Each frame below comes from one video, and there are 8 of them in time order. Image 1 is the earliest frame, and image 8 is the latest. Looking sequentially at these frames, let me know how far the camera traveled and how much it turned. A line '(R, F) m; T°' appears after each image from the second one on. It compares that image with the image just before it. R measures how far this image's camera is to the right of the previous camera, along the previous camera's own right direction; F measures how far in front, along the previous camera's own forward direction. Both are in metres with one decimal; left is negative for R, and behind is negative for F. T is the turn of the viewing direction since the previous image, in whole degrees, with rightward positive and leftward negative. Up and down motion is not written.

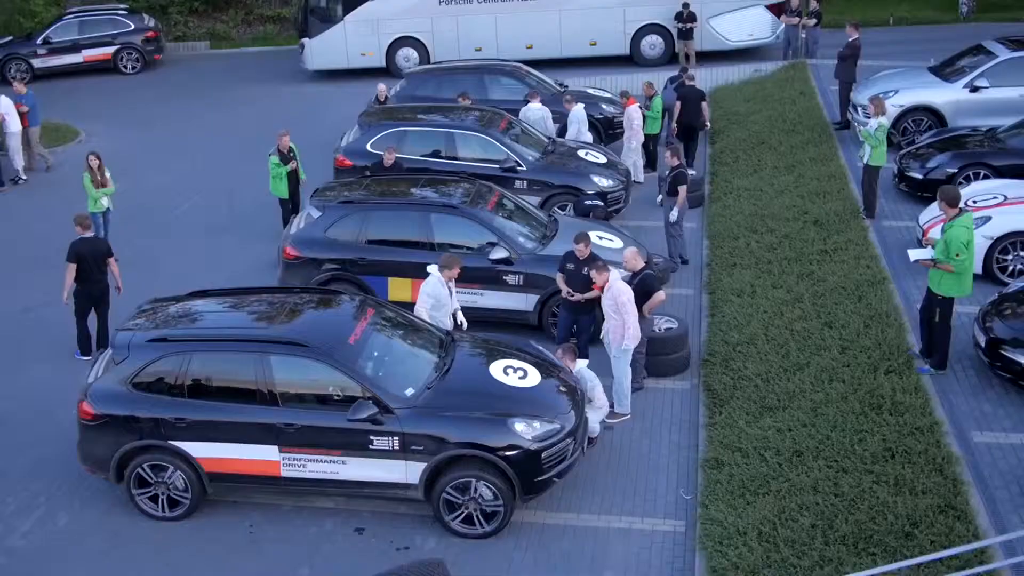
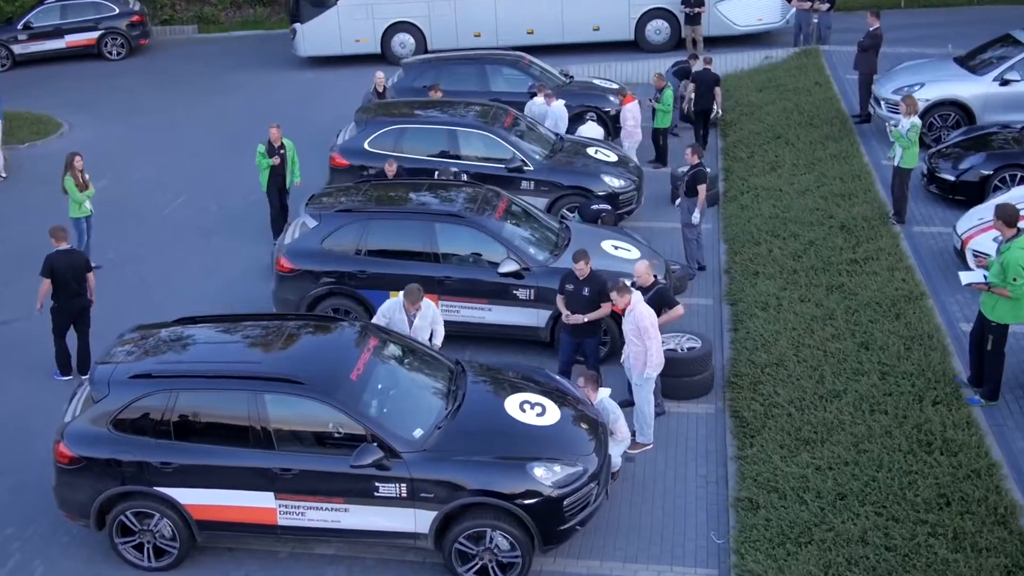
(-0.2, +0.8) m; 0°
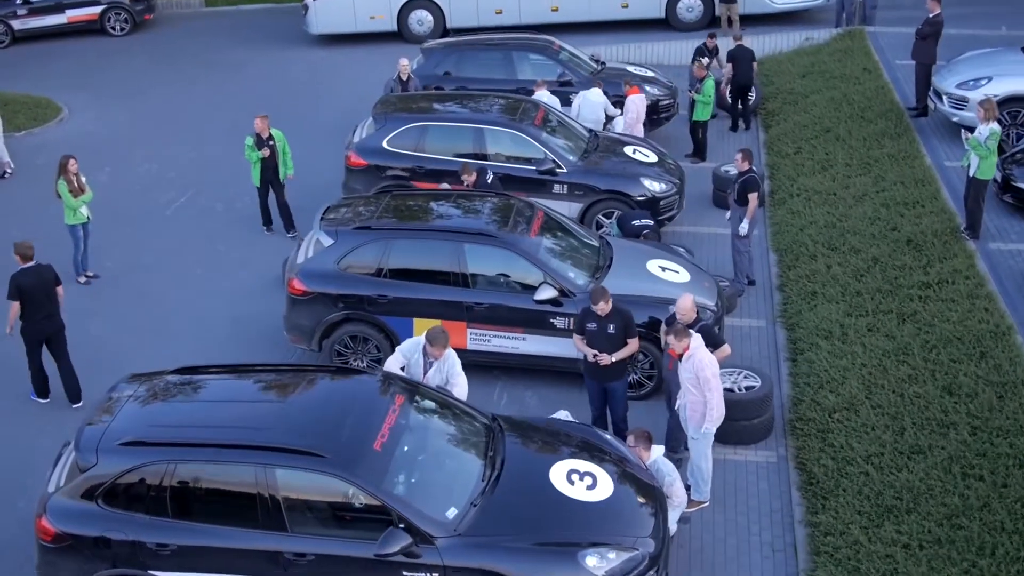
(-0.2, +1.1) m; 0°
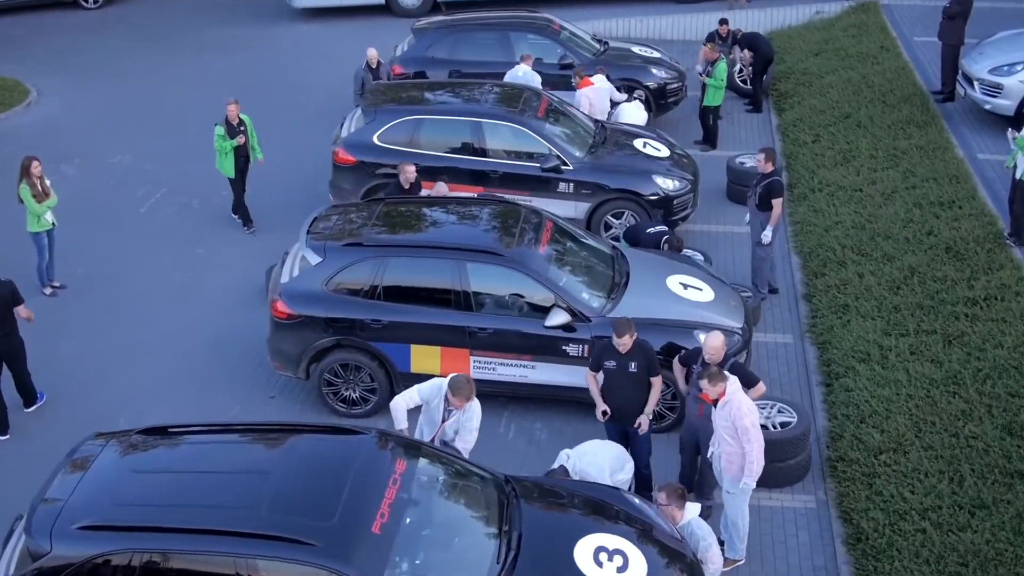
(-0.2, +1.0) m; +1°
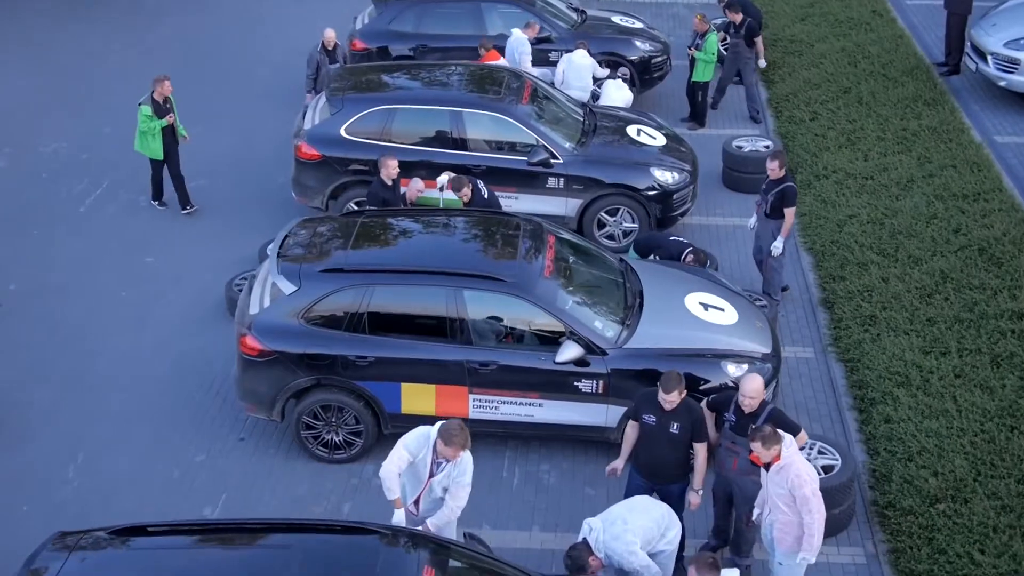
(-0.4, +1.1) m; +3°
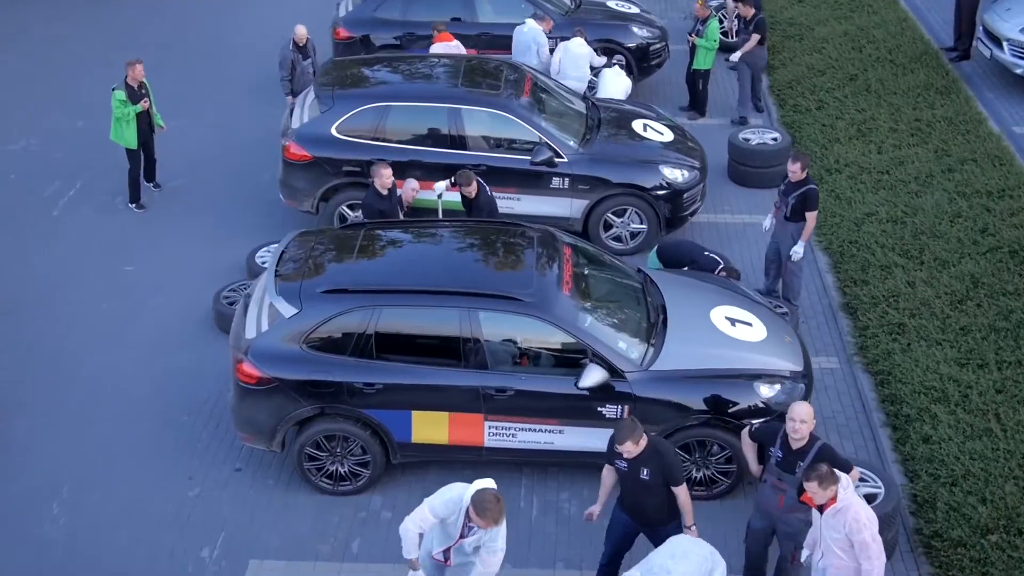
(-0.3, +0.6) m; +1°
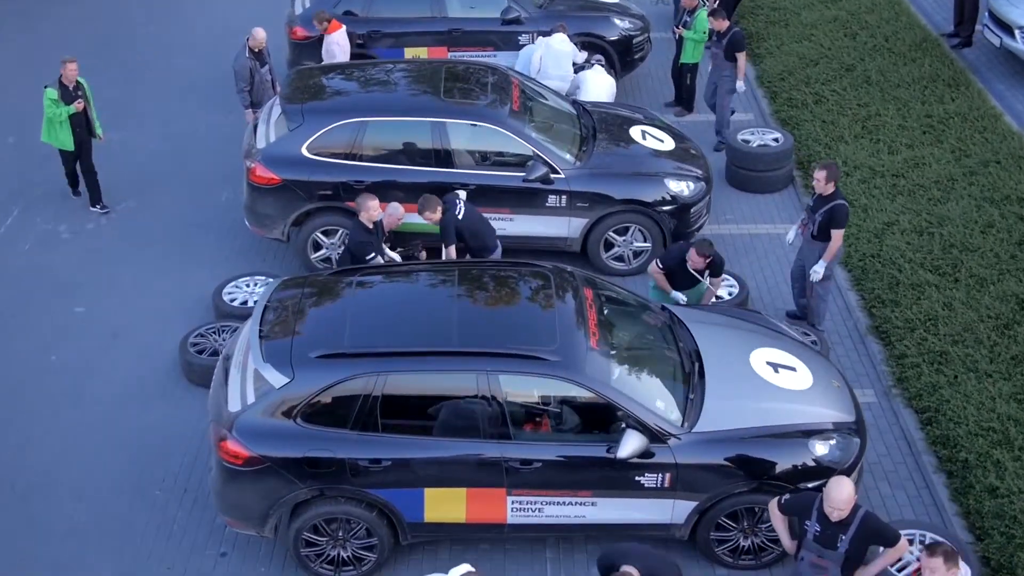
(-0.5, +0.9) m; +3°
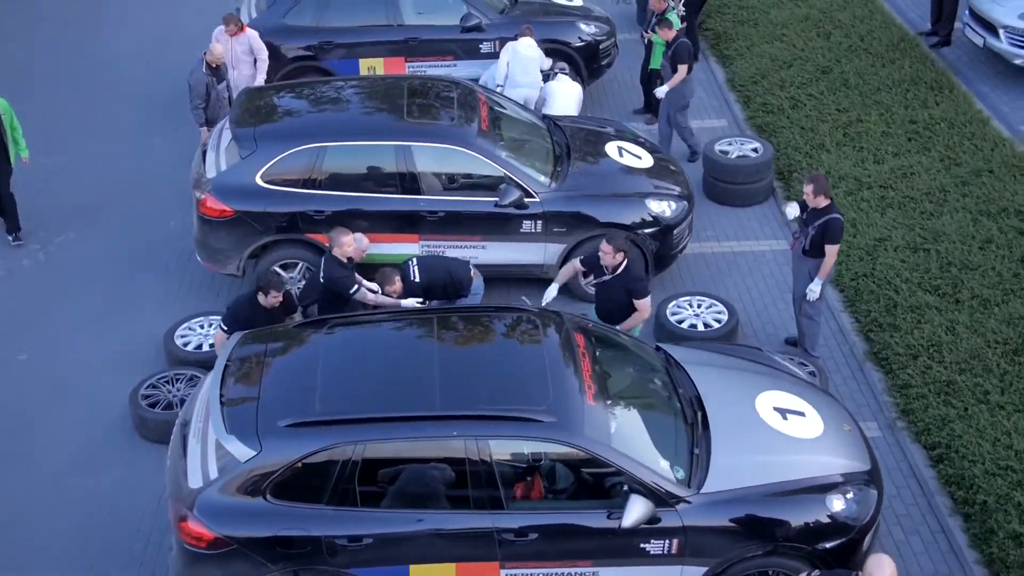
(-0.2, +0.6) m; +2°
